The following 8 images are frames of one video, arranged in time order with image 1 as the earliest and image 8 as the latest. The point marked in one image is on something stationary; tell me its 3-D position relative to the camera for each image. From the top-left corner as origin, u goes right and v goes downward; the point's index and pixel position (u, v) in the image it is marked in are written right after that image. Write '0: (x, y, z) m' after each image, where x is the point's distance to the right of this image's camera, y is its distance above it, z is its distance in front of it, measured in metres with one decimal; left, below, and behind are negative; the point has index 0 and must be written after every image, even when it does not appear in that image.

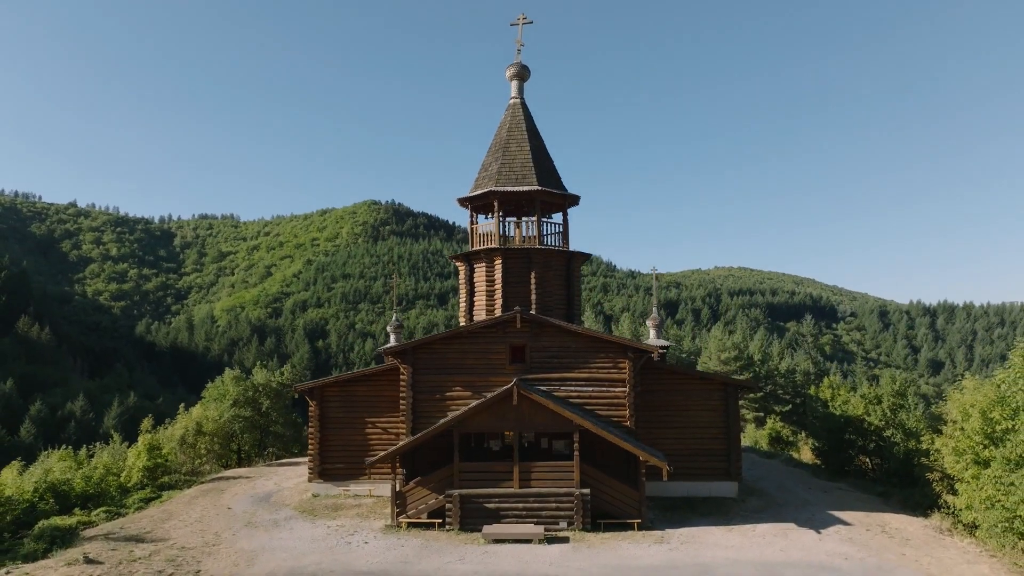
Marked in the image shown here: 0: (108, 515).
0: (-10.8, -6.1, +19.3) m
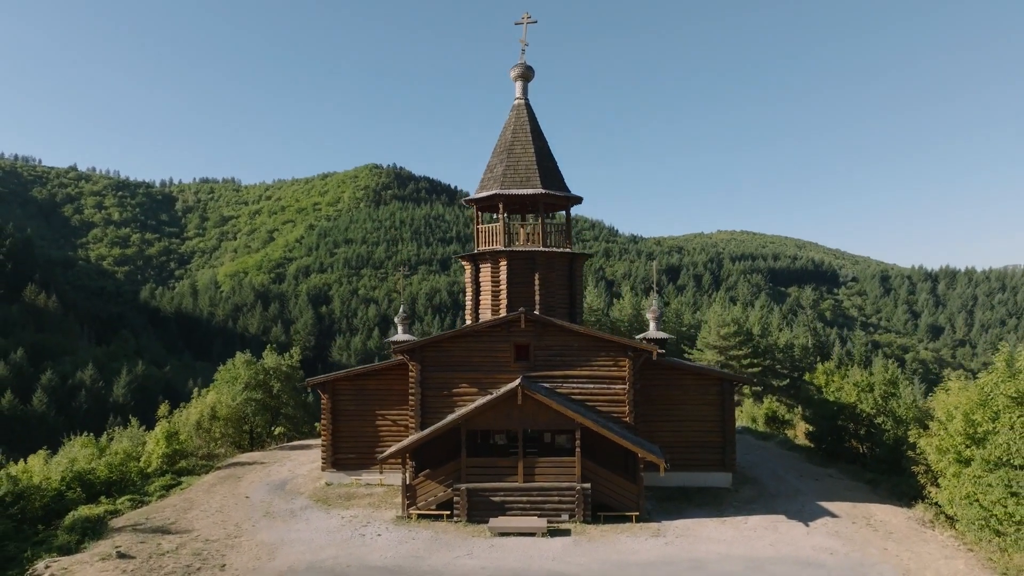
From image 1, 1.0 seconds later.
0: (-10.7, -6.1, +20.3) m
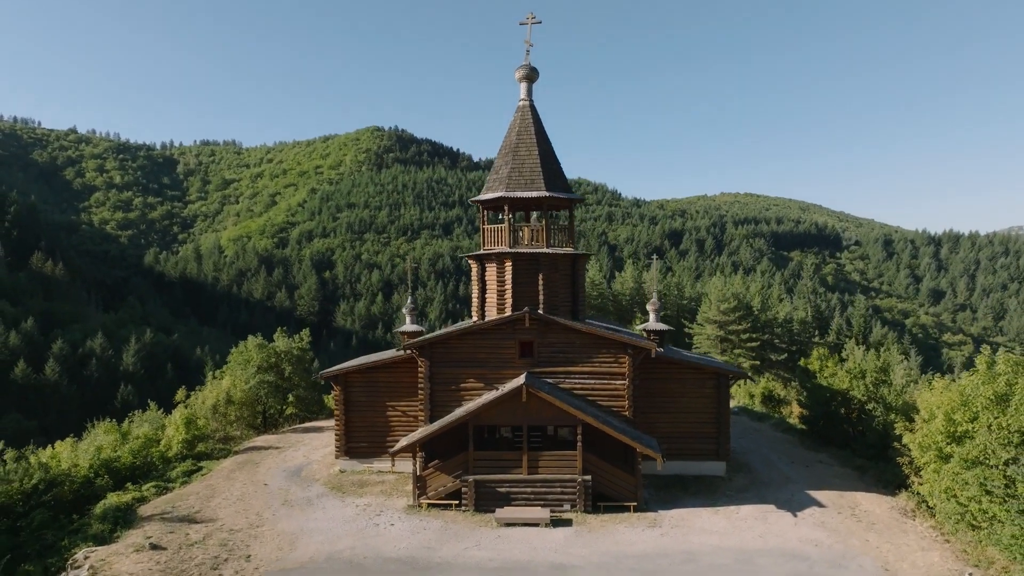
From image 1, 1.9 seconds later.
0: (-10.6, -6.0, +21.4) m
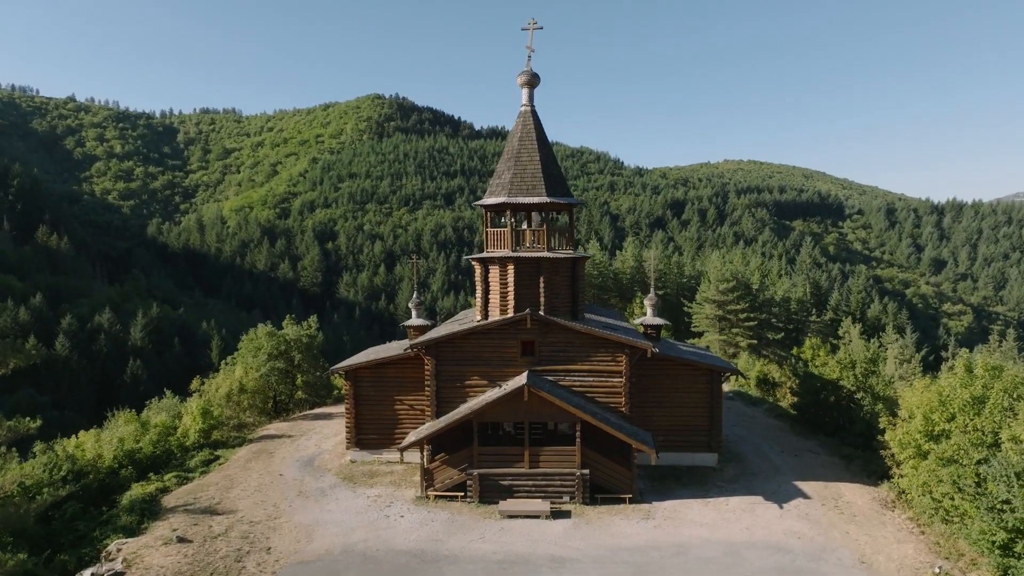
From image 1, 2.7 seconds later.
0: (-10.5, -6.0, +22.6) m
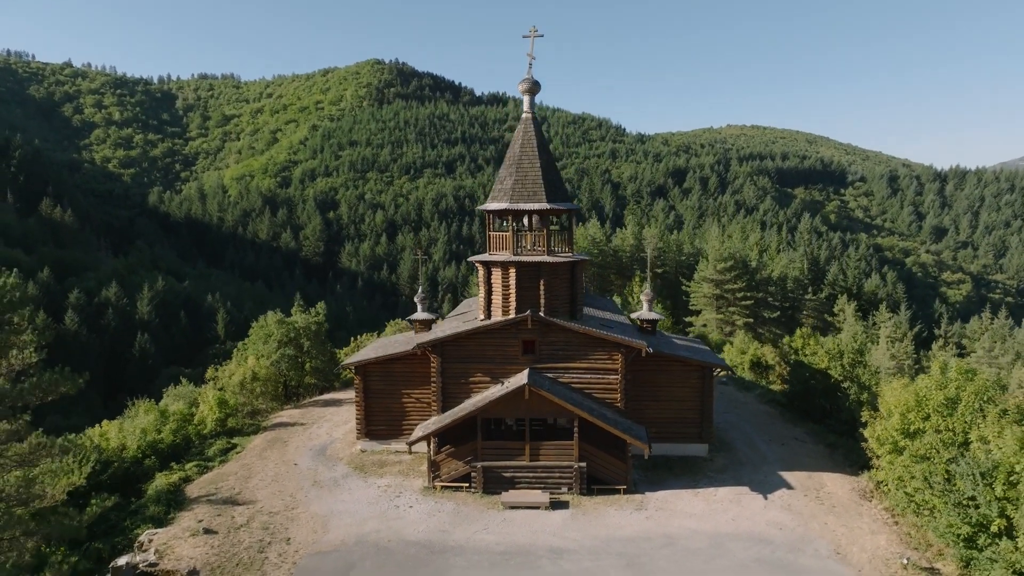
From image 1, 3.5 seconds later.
0: (-10.4, -6.0, +24.0) m
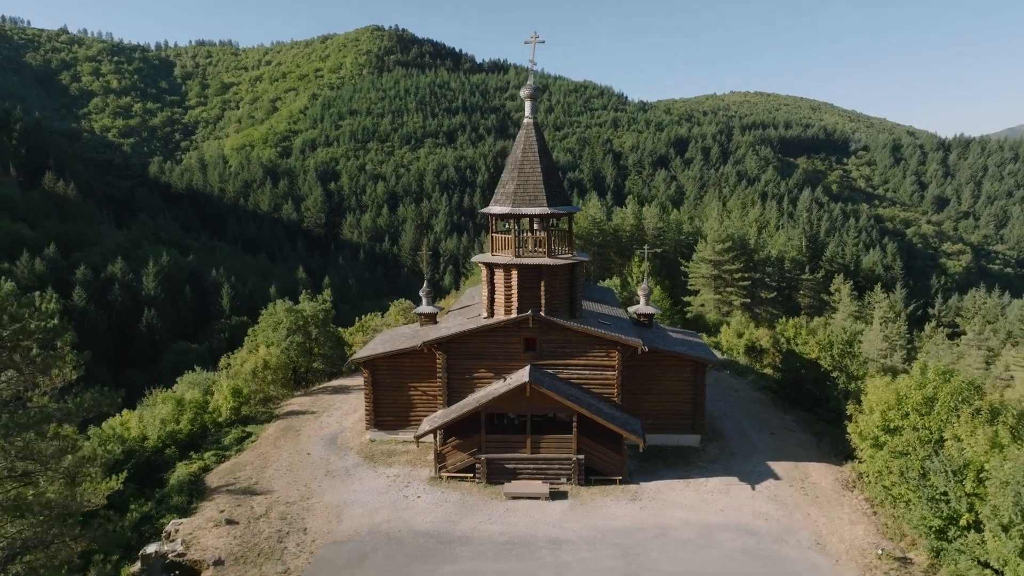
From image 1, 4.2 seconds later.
0: (-10.4, -6.0, +25.3) m
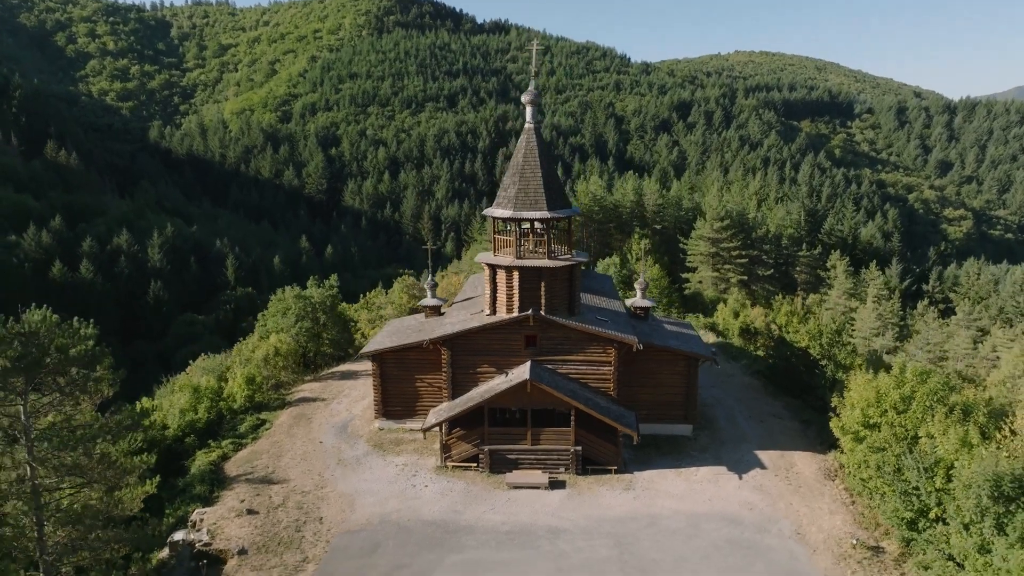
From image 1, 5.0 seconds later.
0: (-10.3, -5.9, +26.7) m
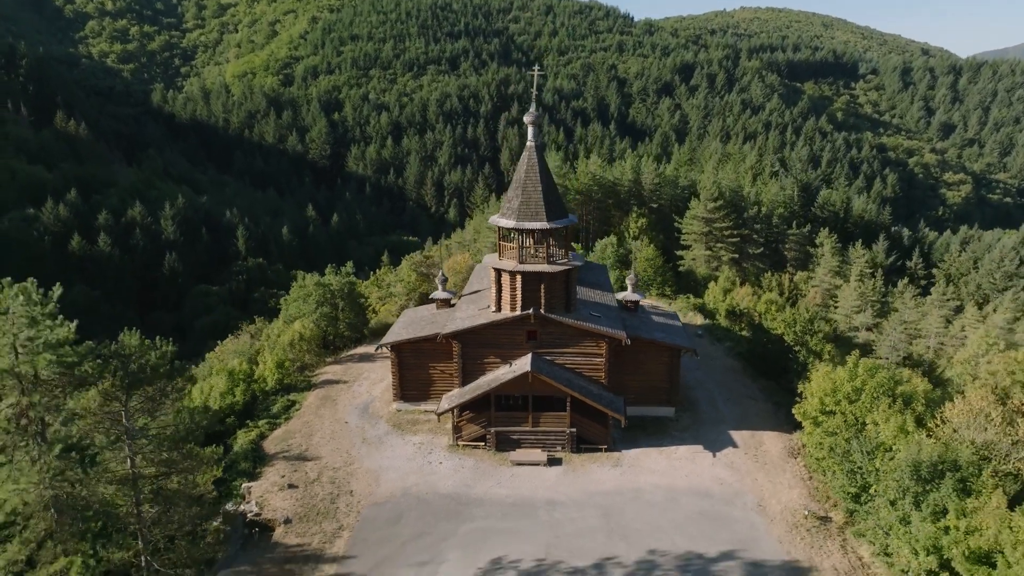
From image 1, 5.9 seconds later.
0: (-10.2, -5.8, +30.2) m
